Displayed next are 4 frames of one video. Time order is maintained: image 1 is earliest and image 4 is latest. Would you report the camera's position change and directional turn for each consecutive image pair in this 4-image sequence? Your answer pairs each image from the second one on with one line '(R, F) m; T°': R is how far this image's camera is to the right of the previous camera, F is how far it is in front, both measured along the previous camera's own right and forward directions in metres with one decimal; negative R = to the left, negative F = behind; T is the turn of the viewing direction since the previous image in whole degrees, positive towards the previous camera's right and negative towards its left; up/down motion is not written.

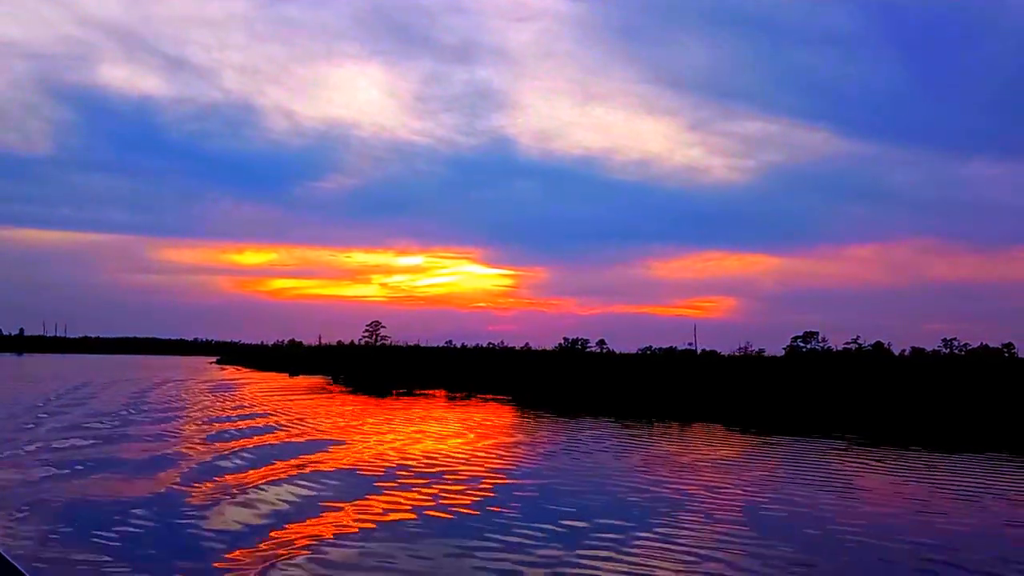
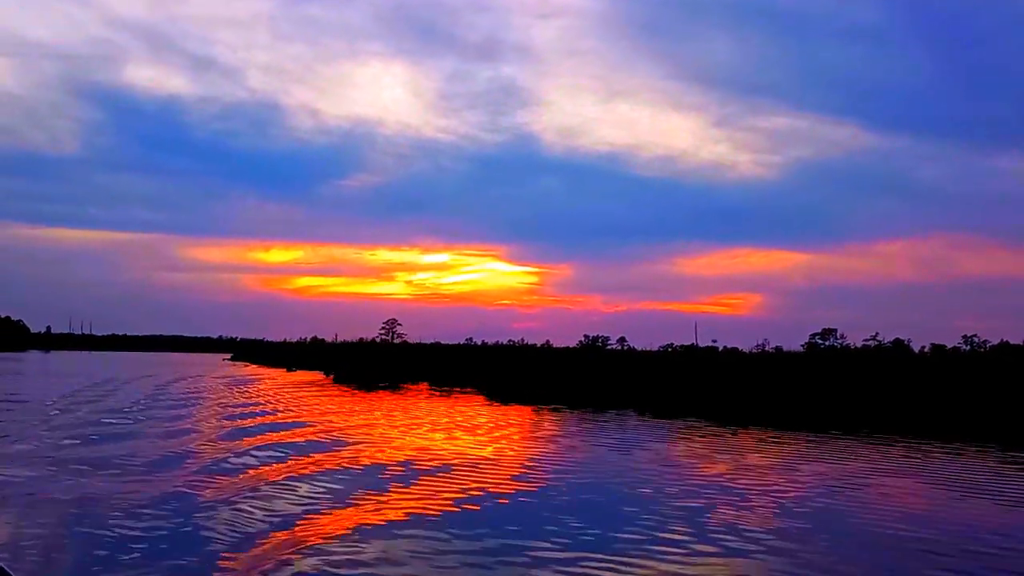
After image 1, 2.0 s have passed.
(+1.2, -0.7) m; -2°
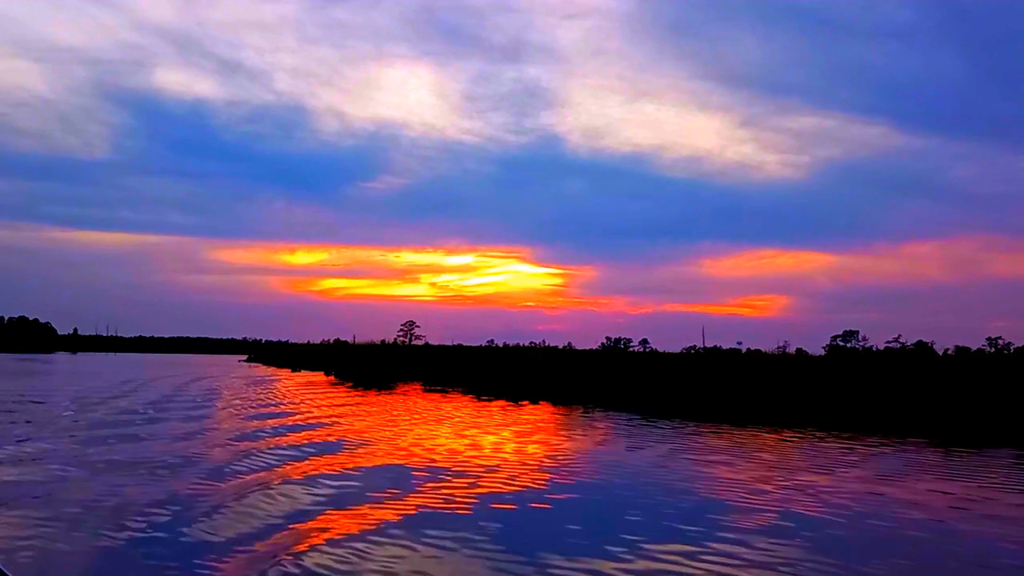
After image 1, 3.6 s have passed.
(+0.8, +0.3) m; -2°
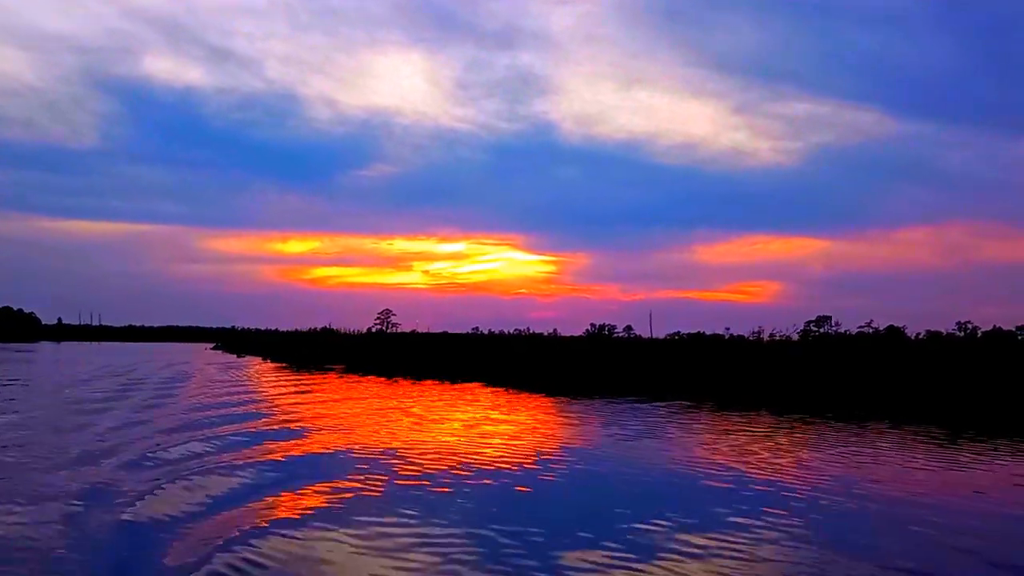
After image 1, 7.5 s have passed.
(+0.7, 0.0) m; 0°
